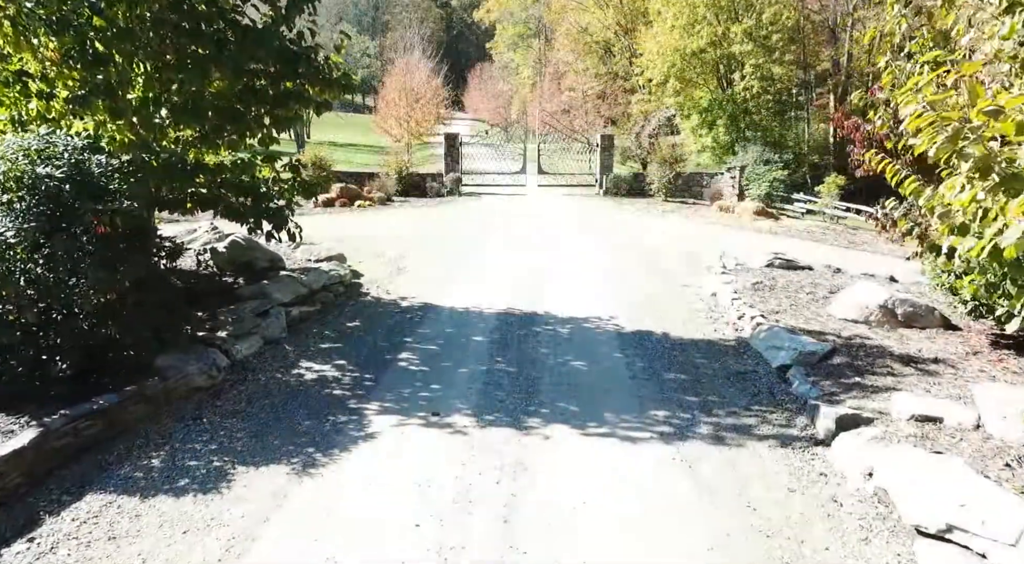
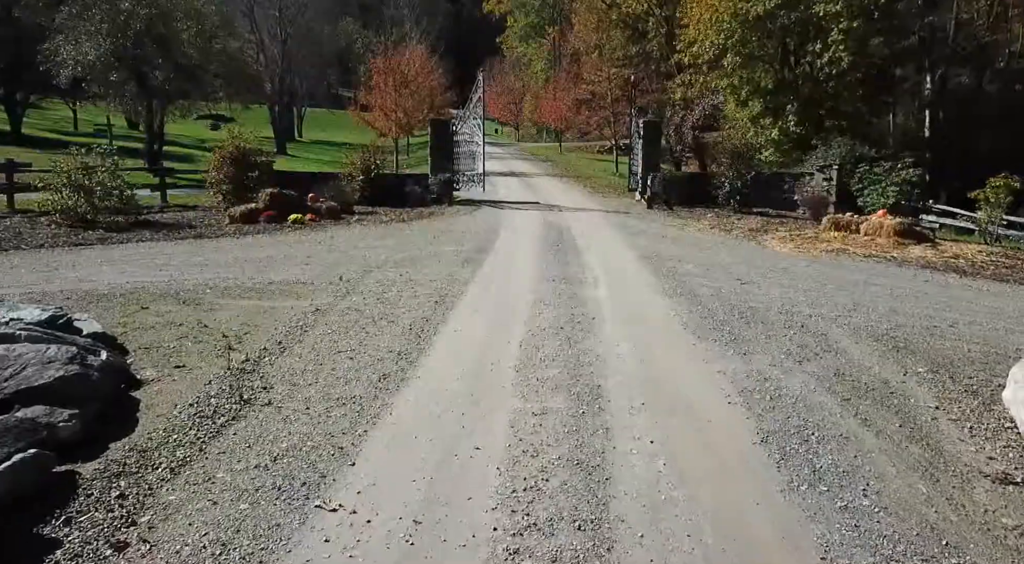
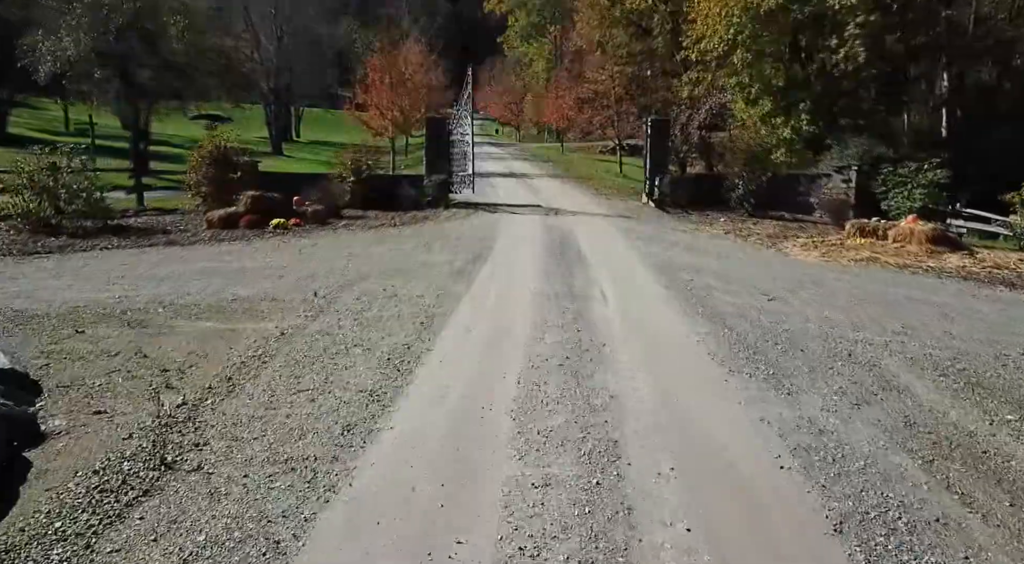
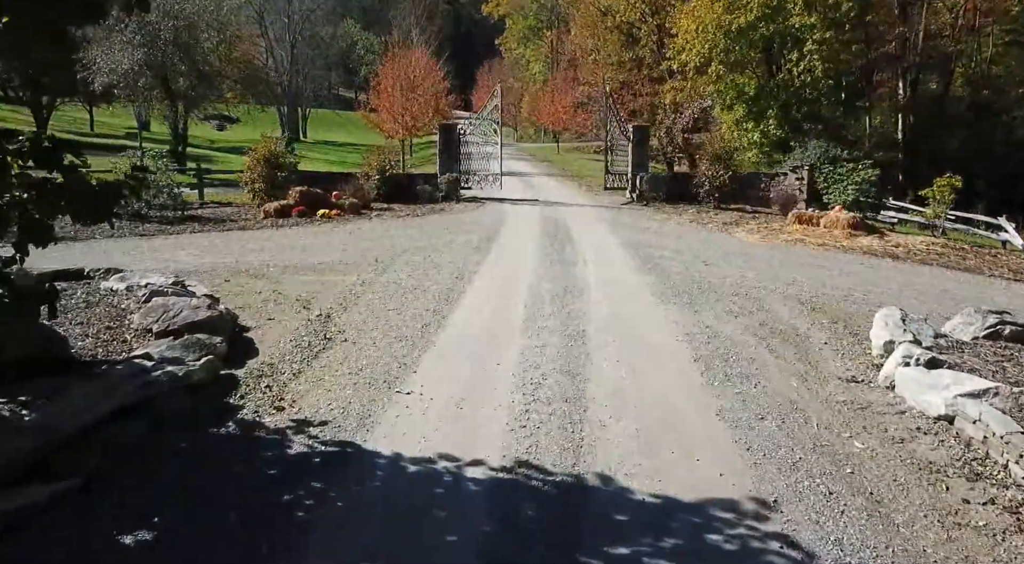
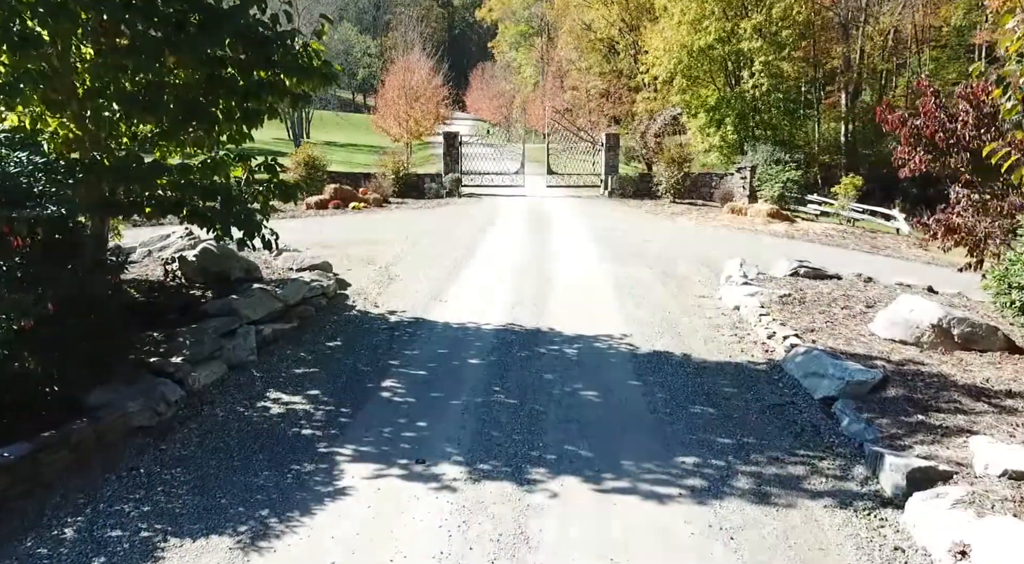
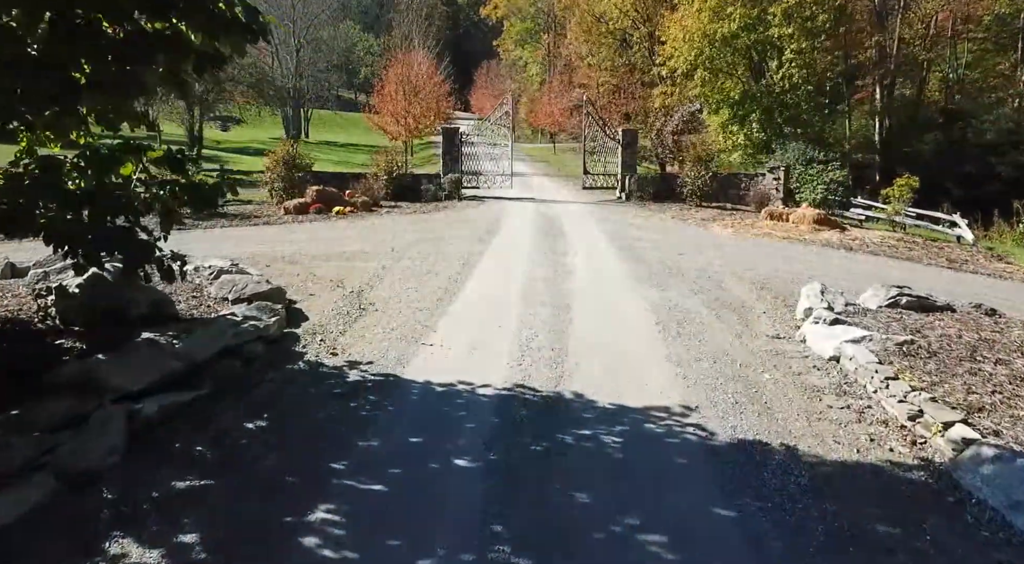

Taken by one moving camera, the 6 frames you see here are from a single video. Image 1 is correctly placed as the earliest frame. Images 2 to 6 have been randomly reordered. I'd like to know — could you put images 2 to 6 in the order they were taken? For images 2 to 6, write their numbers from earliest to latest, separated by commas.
5, 6, 4, 2, 3
